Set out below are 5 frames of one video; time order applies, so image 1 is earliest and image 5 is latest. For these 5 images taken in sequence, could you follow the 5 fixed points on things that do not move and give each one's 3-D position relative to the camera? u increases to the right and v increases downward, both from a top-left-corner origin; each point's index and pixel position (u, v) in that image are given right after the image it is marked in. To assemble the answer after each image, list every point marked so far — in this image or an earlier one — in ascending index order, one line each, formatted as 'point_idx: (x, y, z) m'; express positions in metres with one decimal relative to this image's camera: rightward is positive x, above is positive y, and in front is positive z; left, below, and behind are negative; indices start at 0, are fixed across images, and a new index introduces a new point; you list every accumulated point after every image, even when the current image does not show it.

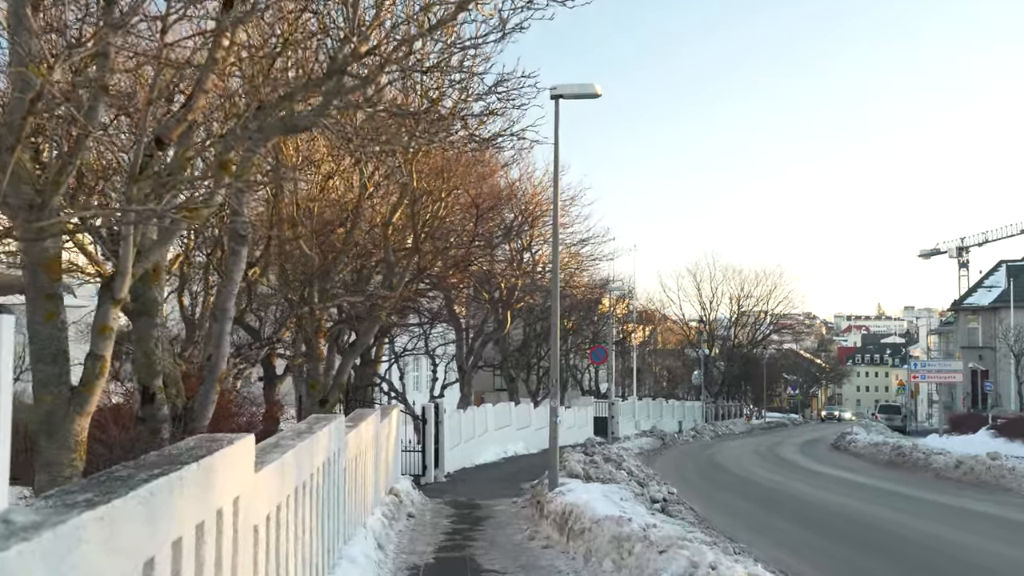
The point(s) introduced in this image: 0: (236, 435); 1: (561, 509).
0: (-1.5, -0.8, +5.1) m
1: (+0.7, -3.0, +12.5) m
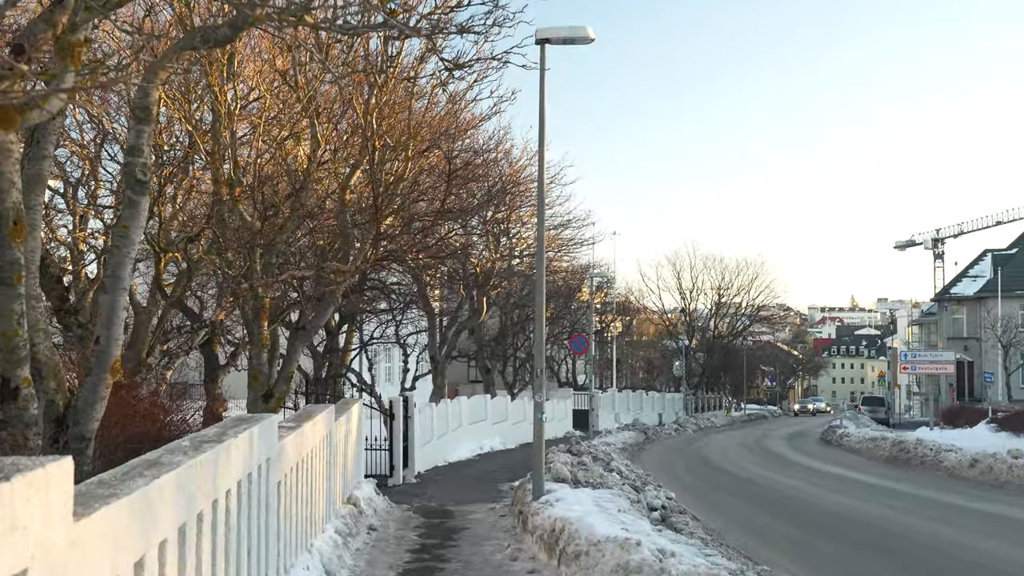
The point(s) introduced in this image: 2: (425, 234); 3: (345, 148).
0: (-1.5, -0.5, +3.0) m
1: (+0.4, -2.6, +10.5) m
2: (-1.2, +0.7, +12.5) m
3: (-2.2, +1.8, +12.3) m
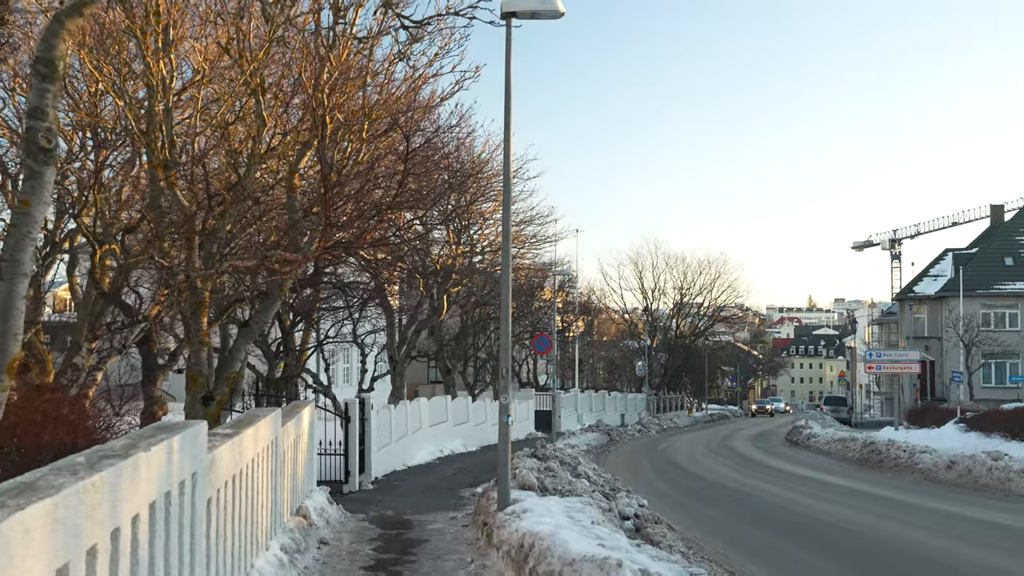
0: (-1.6, -0.5, +2.0) m
1: (+0.1, -2.6, +9.6) m
2: (-1.6, +0.8, +11.5) m
3: (-2.6, +1.9, +11.2) m
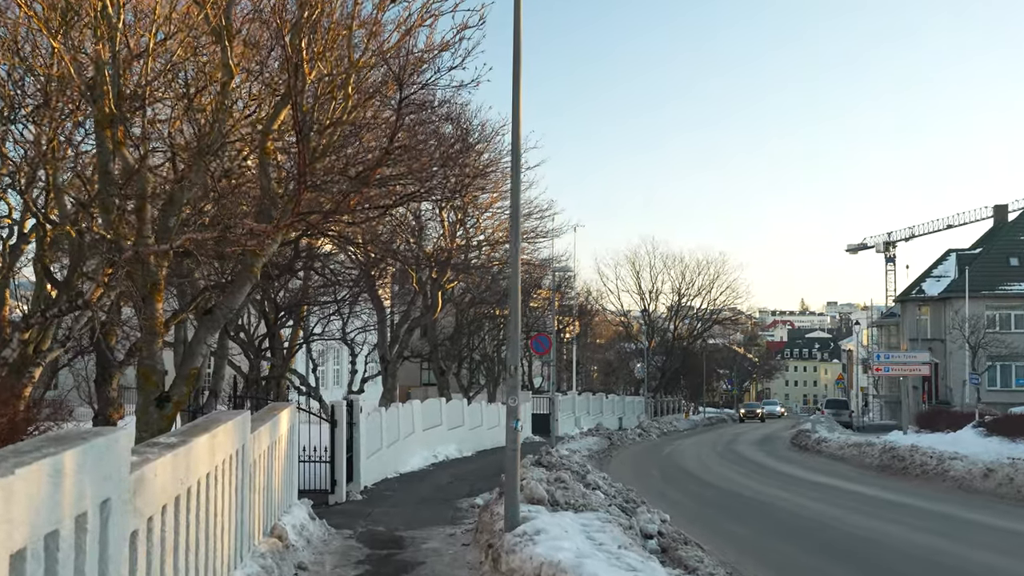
0: (-1.4, -0.2, +0.3) m
1: (+0.2, -2.4, +8.0) m
2: (-1.5, +1.0, +9.9) m
3: (-2.5, +2.1, +9.6) m
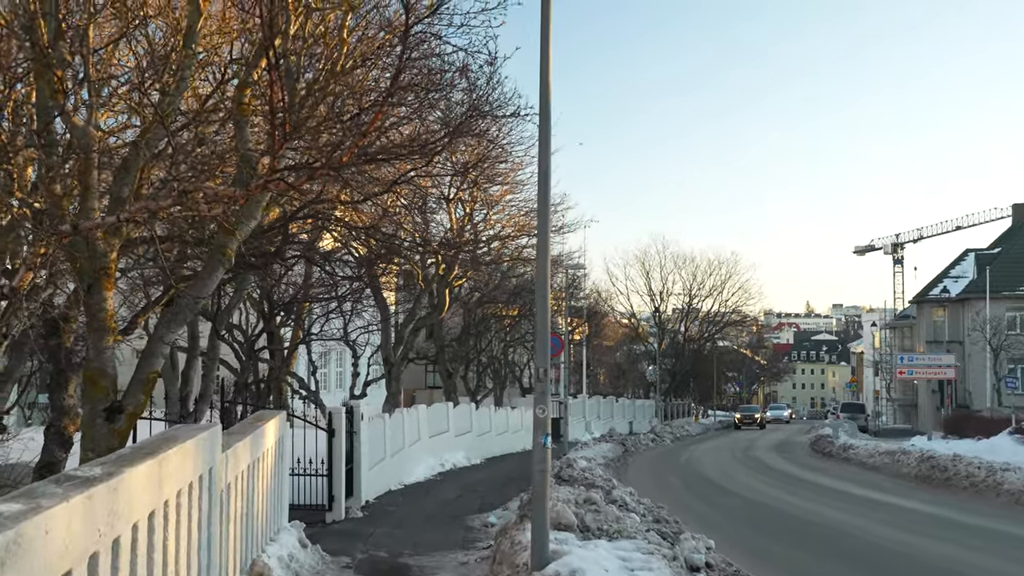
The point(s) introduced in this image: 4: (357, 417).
0: (-1.2, -0.1, -1.3) m
1: (+0.4, -2.3, +6.3) m
2: (-1.2, +1.1, +8.3) m
3: (-2.2, +2.2, +8.0) m
4: (-2.6, -2.2, +15.9) m
